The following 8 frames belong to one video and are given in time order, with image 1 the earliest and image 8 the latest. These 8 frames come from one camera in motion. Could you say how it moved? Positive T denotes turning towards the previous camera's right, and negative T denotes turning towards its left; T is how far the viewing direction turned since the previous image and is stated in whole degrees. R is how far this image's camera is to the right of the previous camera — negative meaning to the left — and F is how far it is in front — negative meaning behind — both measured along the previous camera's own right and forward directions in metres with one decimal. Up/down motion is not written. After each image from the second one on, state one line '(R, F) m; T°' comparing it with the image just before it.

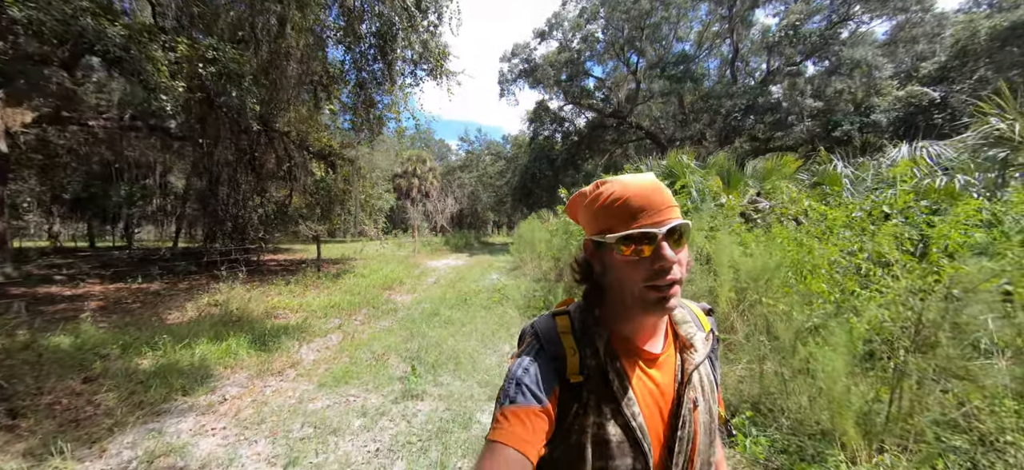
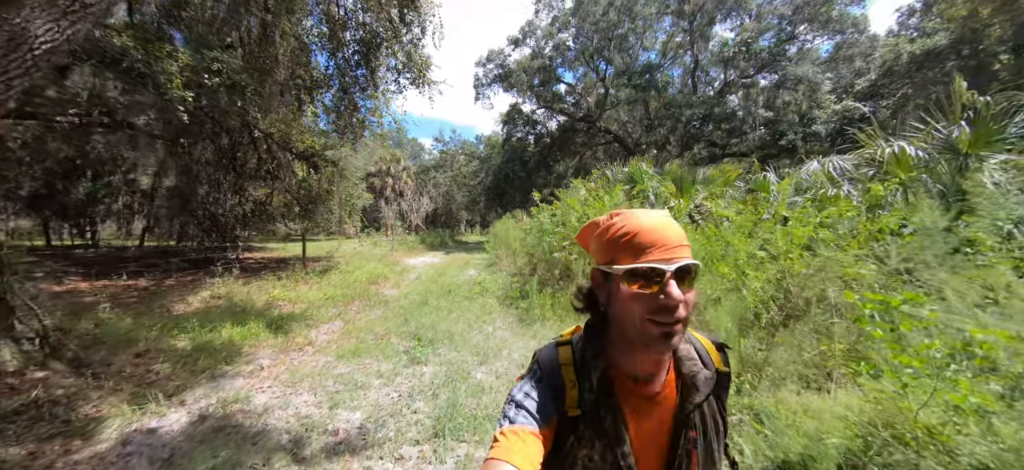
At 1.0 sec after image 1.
(-0.1, -0.9) m; +4°
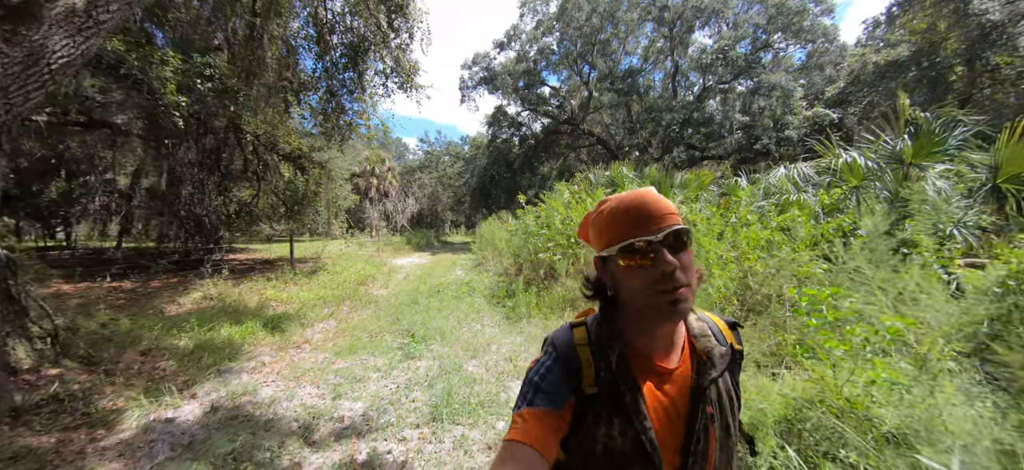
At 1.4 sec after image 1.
(0.0, -0.3) m; +2°
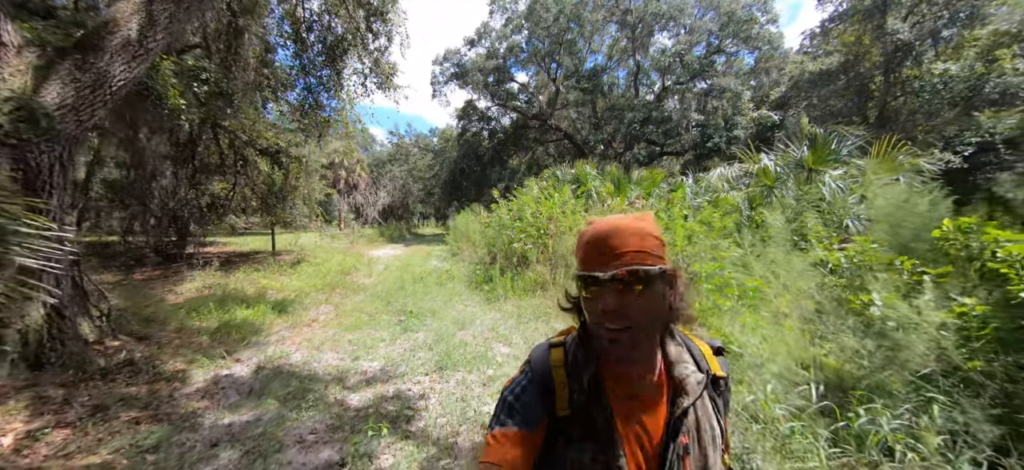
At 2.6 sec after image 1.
(-0.2, -0.9) m; +4°
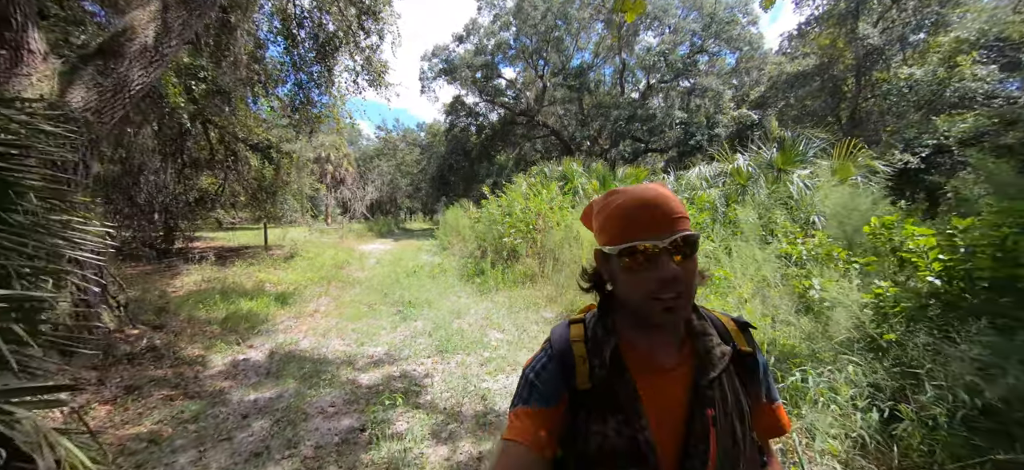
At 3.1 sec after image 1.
(-0.1, -0.4) m; +2°
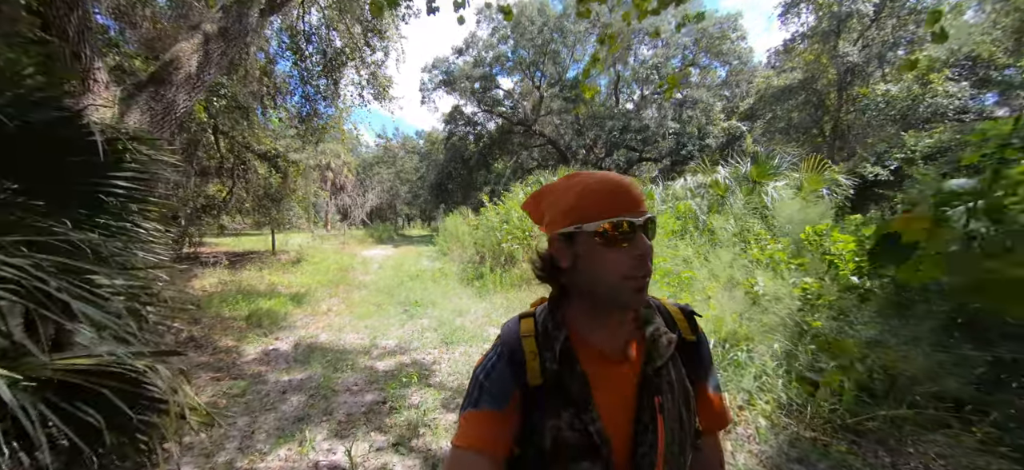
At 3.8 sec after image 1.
(0.0, -0.6) m; 0°
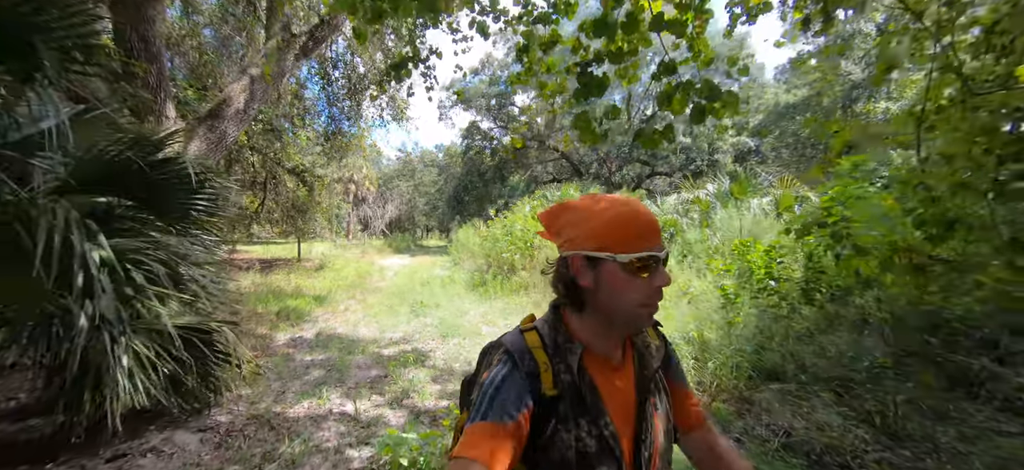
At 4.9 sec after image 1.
(+0.4, -0.8) m; -3°
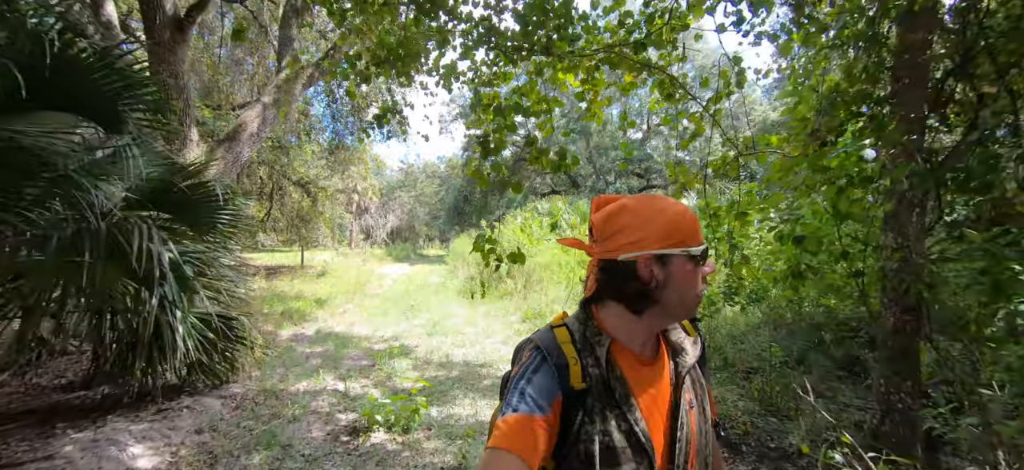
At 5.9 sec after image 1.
(+0.4, -0.8) m; 0°
